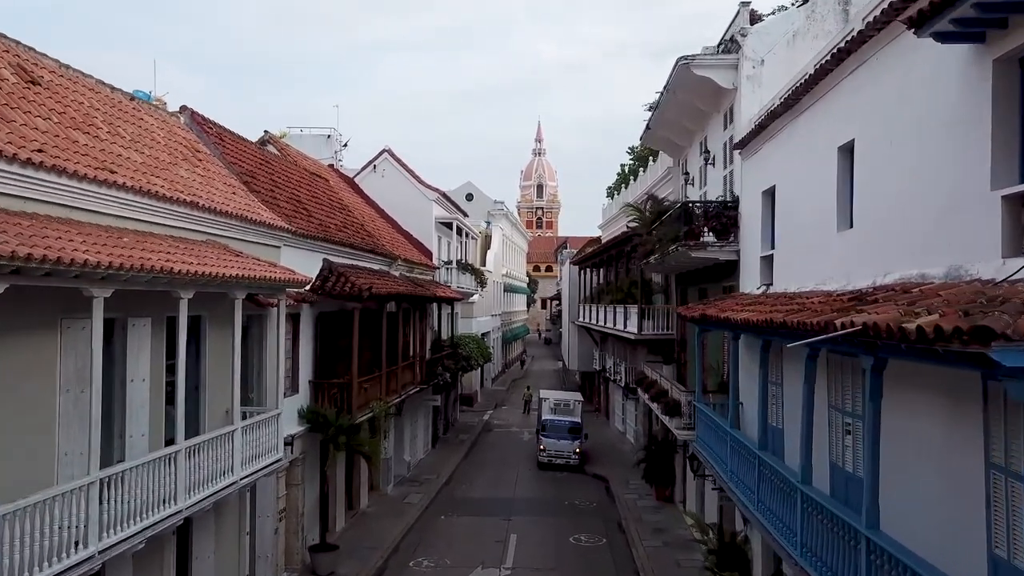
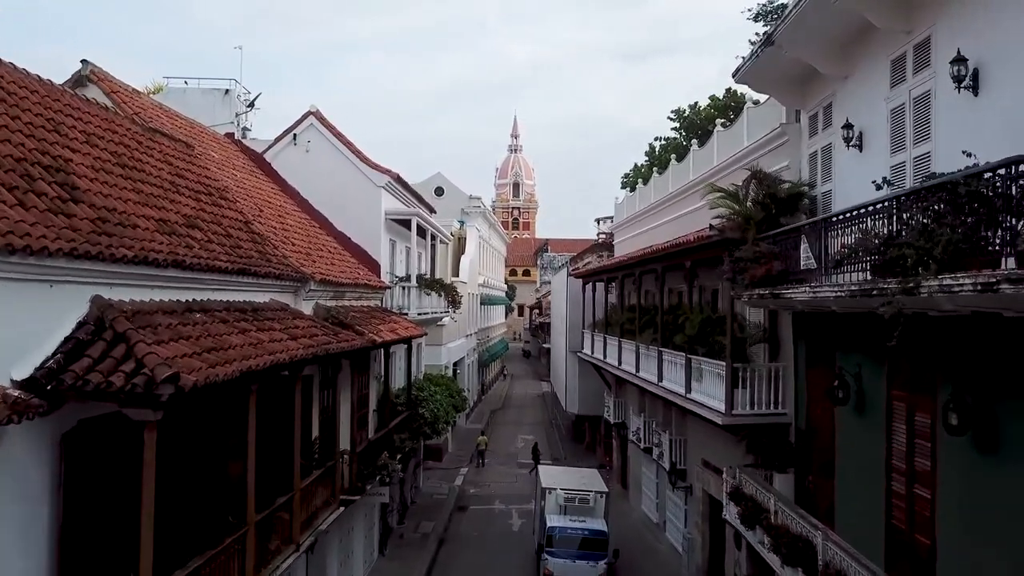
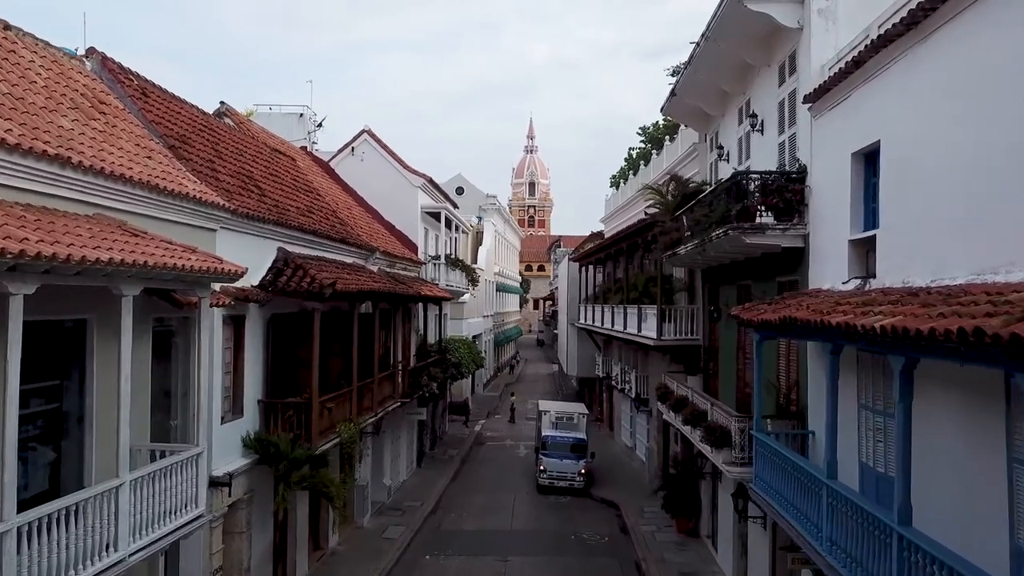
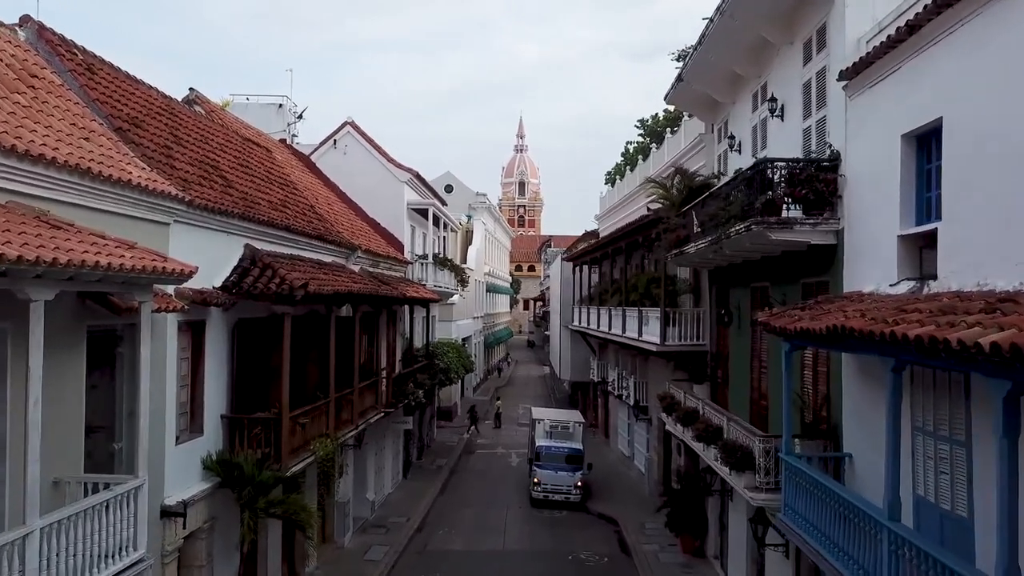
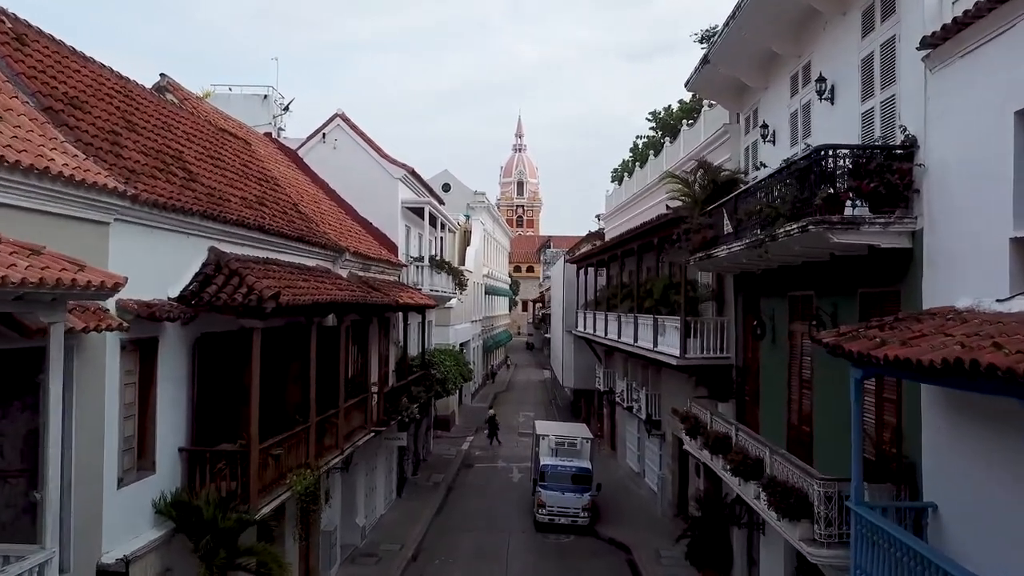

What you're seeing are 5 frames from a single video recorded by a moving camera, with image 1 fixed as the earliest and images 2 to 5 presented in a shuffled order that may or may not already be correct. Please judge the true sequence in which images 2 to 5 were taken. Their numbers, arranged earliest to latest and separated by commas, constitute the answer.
3, 4, 5, 2
